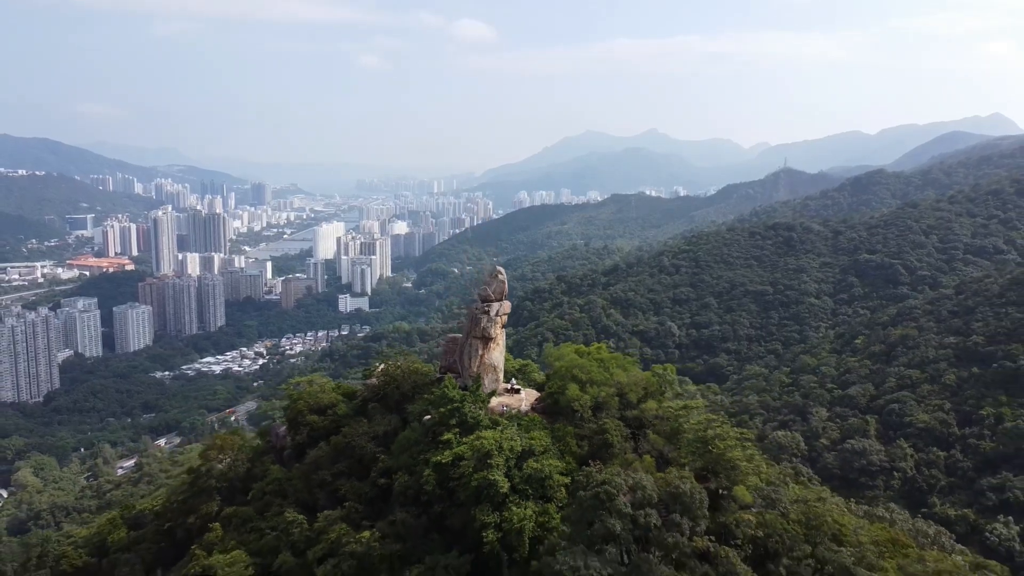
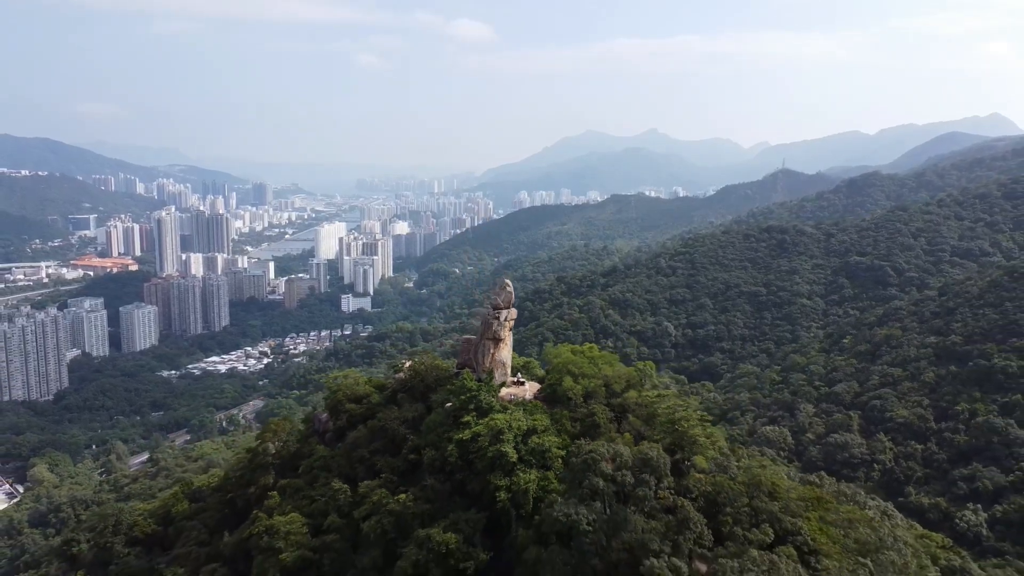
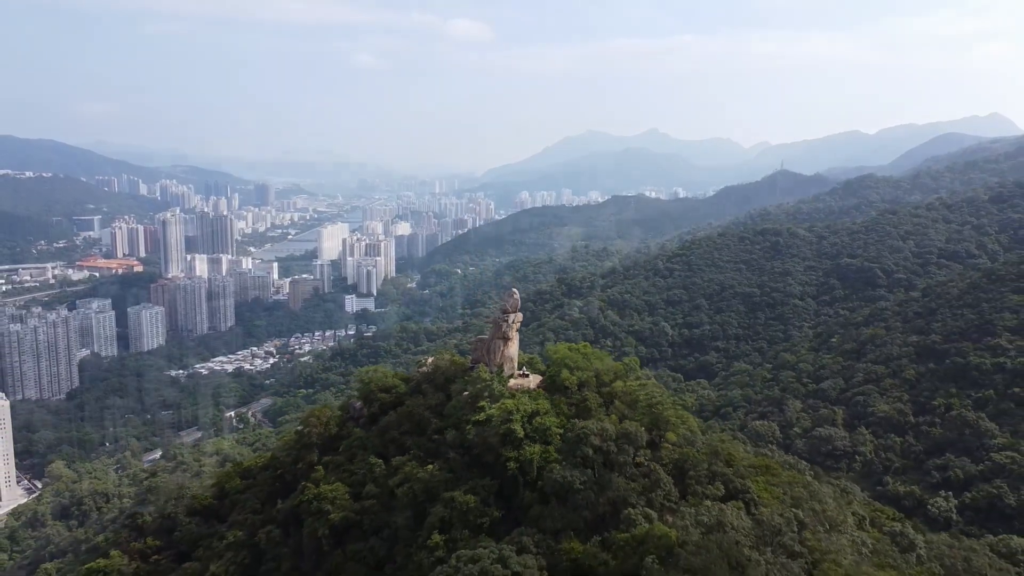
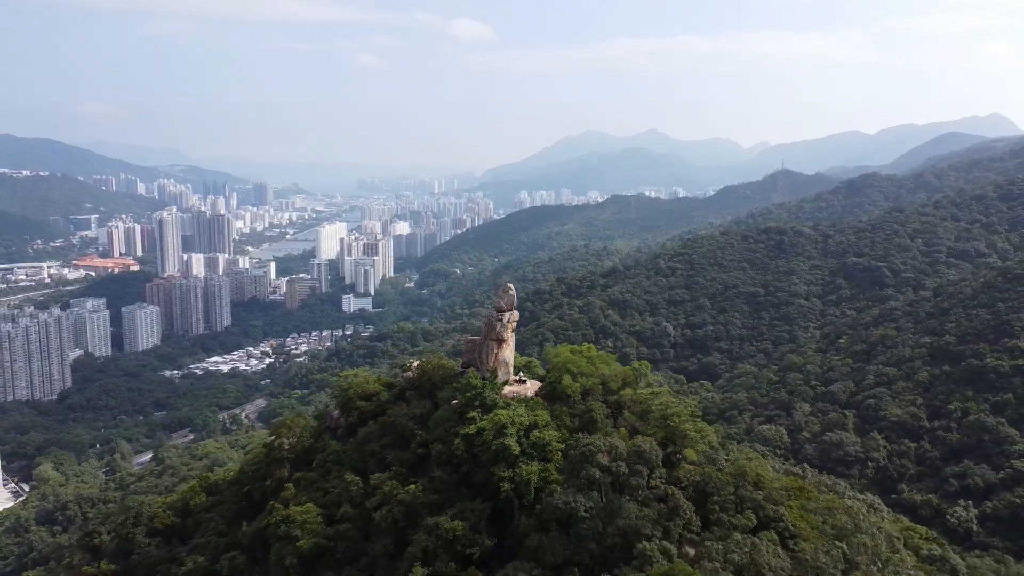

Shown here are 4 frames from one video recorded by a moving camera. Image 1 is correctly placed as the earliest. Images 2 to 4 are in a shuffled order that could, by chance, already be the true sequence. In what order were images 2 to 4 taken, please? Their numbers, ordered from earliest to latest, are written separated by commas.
2, 4, 3
